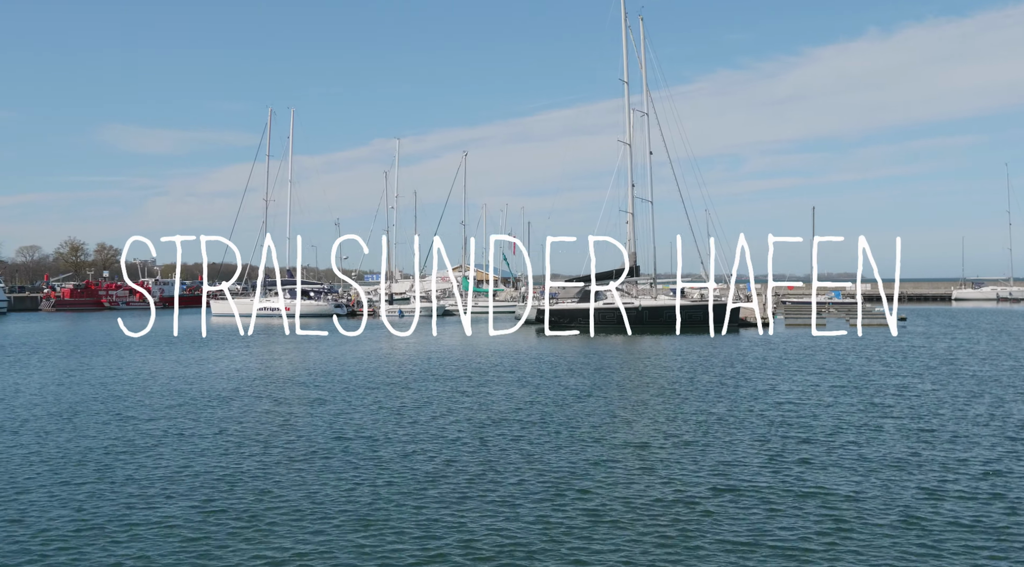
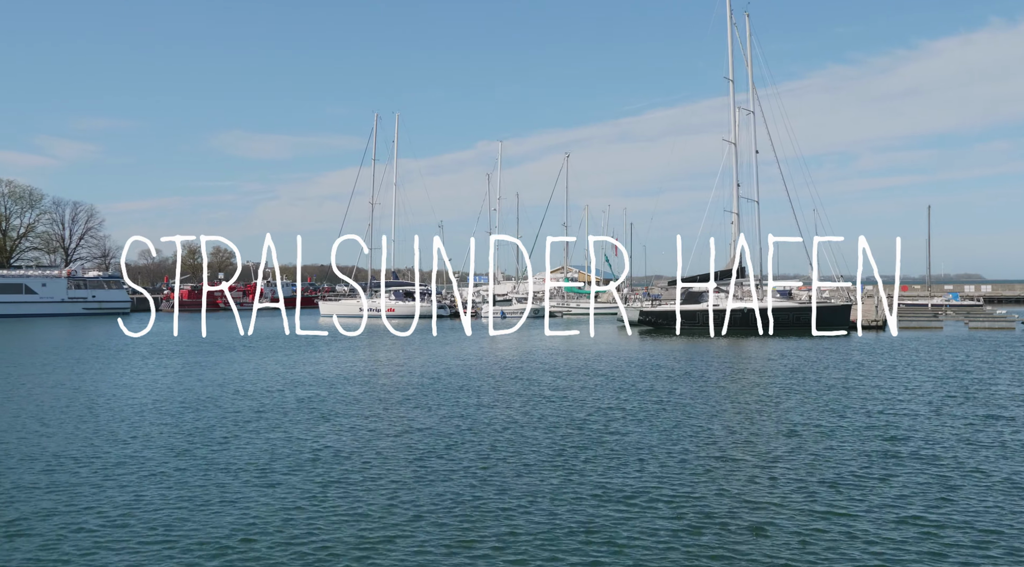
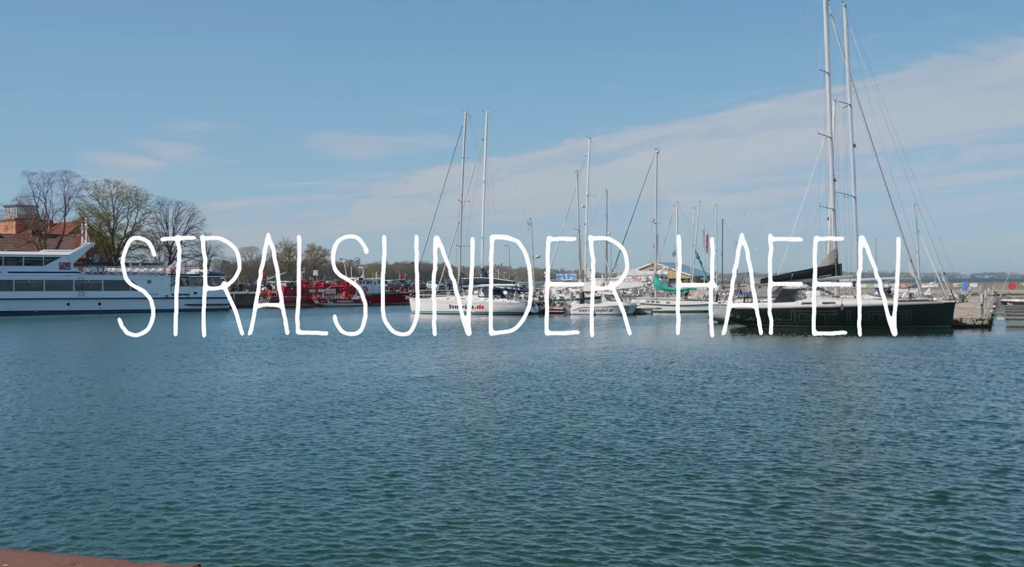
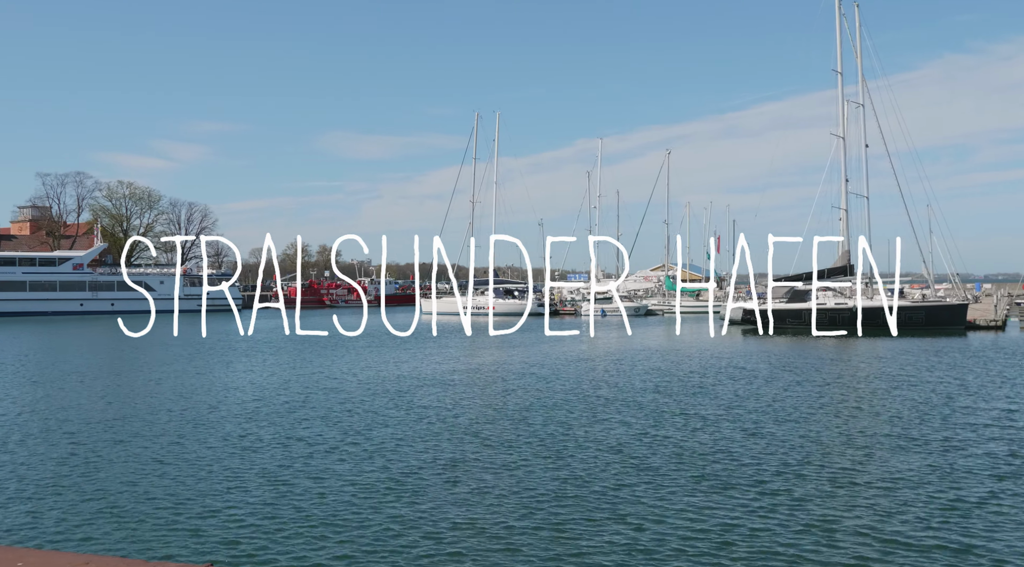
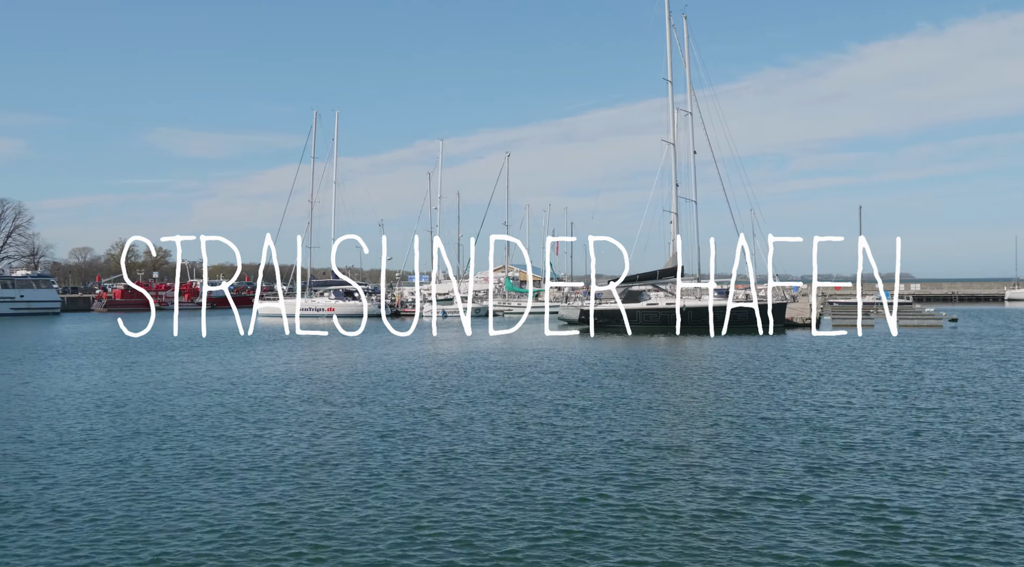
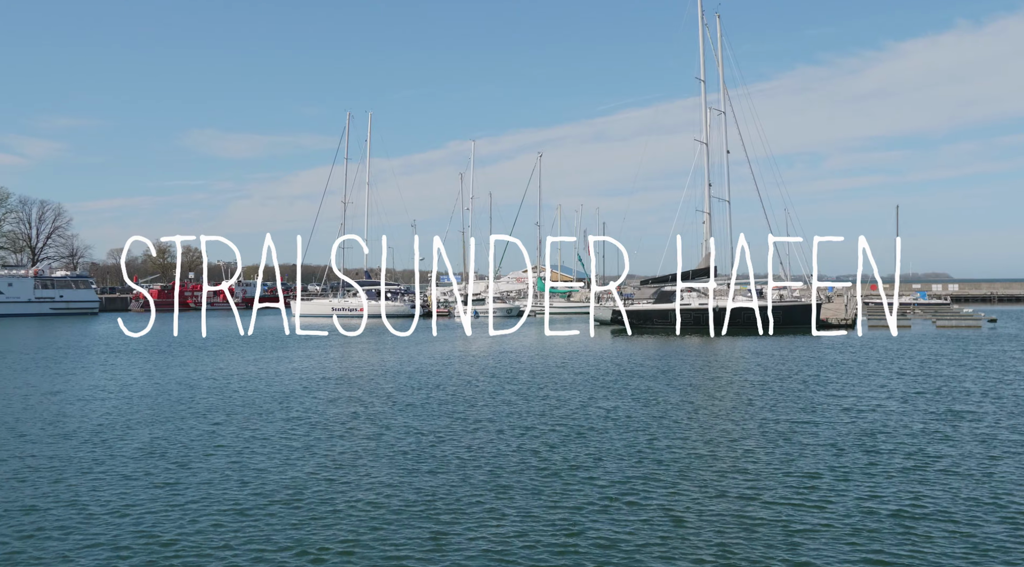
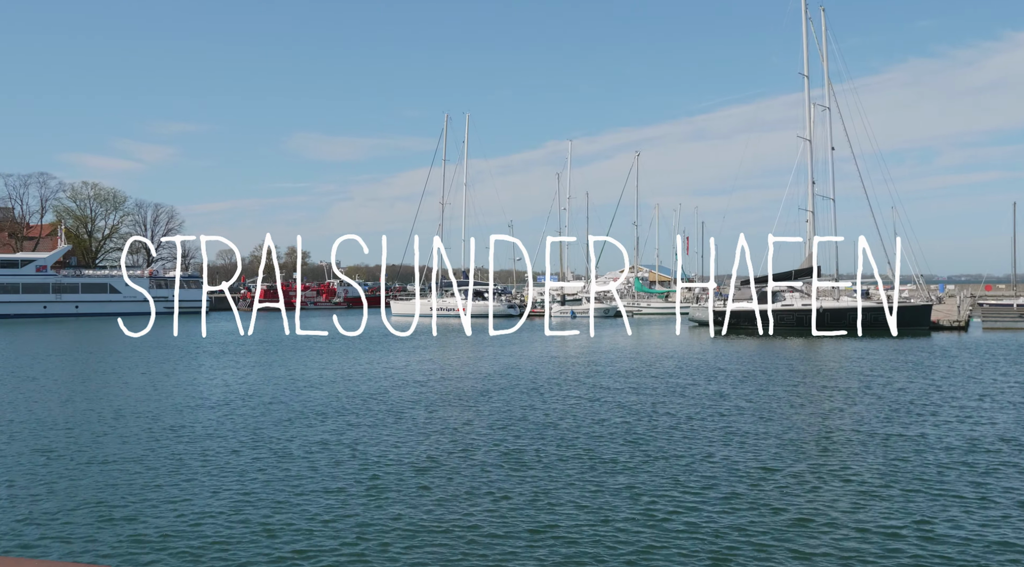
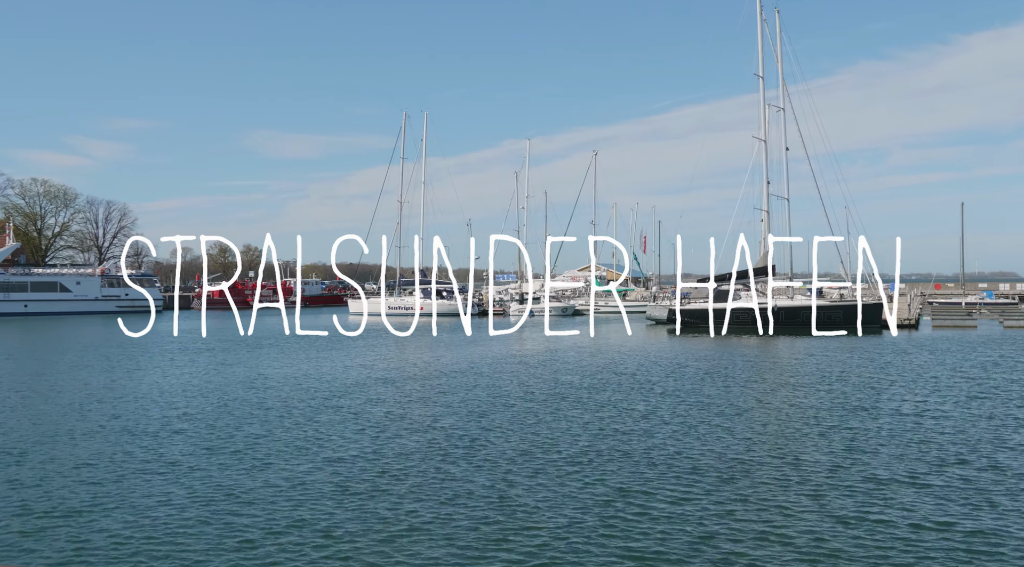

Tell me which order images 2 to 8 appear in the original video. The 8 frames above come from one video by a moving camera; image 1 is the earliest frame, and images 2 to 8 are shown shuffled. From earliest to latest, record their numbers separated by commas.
5, 6, 2, 8, 7, 3, 4
